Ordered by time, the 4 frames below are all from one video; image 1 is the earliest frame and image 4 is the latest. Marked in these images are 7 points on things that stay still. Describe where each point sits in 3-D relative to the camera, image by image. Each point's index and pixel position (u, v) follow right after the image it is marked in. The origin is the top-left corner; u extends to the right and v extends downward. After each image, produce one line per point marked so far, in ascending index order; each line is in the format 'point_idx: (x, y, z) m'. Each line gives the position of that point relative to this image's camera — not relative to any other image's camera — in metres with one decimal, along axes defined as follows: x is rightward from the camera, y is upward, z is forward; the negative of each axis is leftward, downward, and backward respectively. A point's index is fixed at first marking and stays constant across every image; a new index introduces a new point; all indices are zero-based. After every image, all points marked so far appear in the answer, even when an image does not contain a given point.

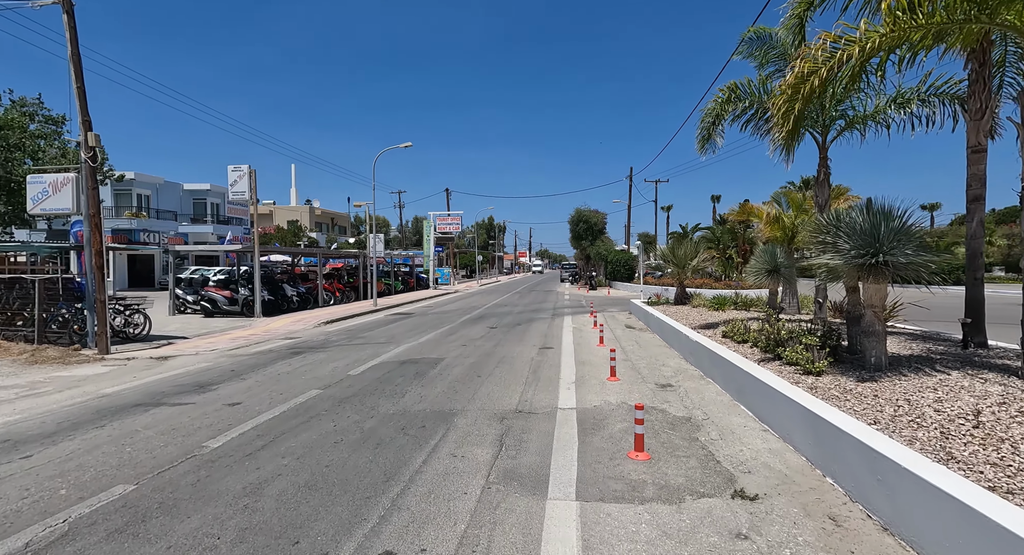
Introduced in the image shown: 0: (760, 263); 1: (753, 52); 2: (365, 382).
0: (+4.6, +0.2, +10.0) m
1: (+4.4, +4.1, +9.9) m
2: (-2.3, -1.7, +8.7) m
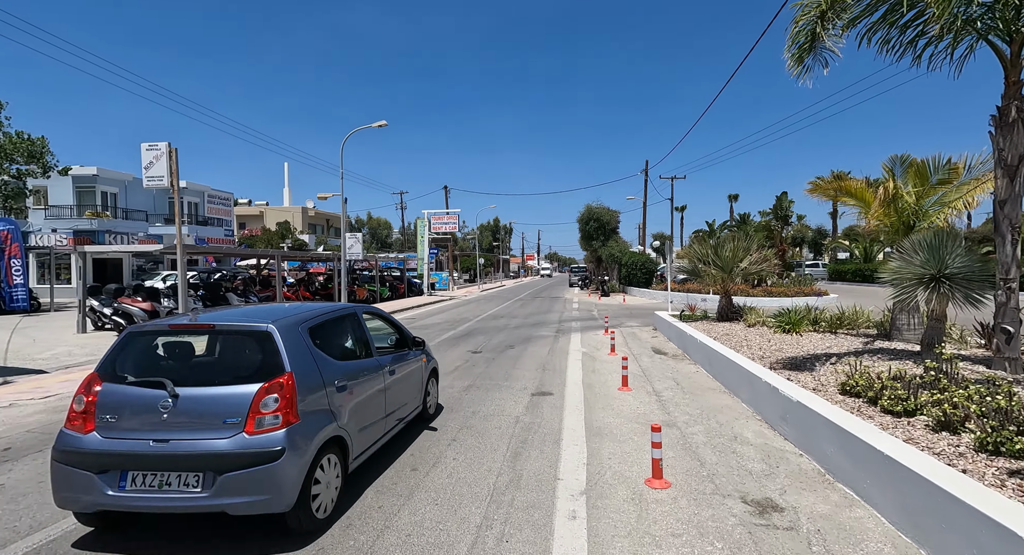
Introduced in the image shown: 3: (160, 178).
0: (+4.3, +0.1, +6.0) m
1: (+4.1, +4.0, +5.9) m
2: (-2.7, -1.8, +4.7) m
3: (-8.9, +2.5, +13.8) m
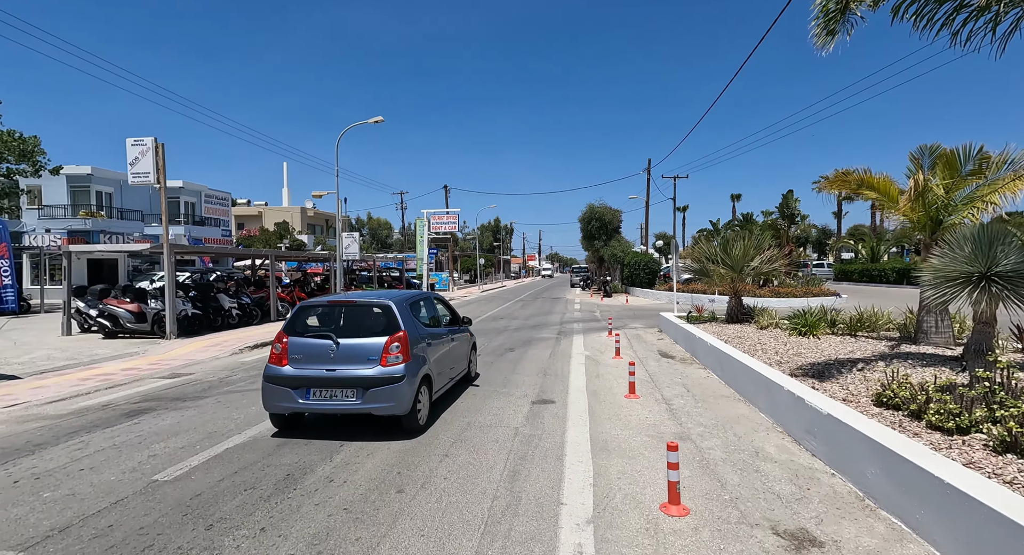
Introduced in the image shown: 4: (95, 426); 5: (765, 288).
0: (+4.3, +0.1, +5.4) m
1: (+4.0, +4.0, +5.4) m
2: (-2.7, -1.8, +4.2) m
3: (-9.0, +2.5, +13.3) m
4: (-5.0, -1.8, +6.4) m
5: (+9.2, -0.4, +19.6) m
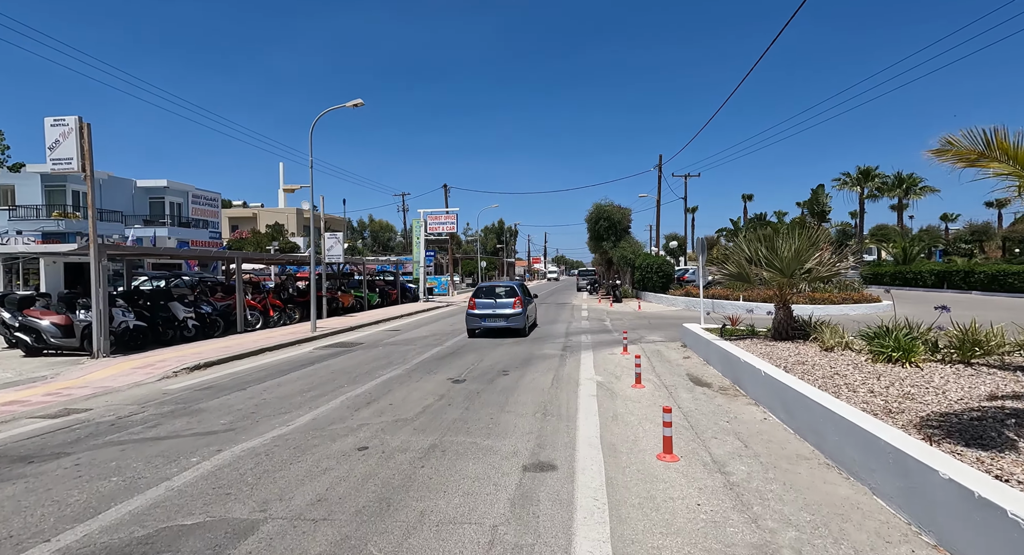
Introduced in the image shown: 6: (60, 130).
0: (+4.1, +0.1, +3.0) m
1: (+3.8, +4.0, +3.0) m
2: (-2.9, -1.9, +1.9) m
3: (-9.1, +2.4, +11.1) m
4: (-5.2, -1.9, +4.1) m
5: (+9.1, -0.5, +17.2) m
6: (-9.3, +3.0, +11.2) m
